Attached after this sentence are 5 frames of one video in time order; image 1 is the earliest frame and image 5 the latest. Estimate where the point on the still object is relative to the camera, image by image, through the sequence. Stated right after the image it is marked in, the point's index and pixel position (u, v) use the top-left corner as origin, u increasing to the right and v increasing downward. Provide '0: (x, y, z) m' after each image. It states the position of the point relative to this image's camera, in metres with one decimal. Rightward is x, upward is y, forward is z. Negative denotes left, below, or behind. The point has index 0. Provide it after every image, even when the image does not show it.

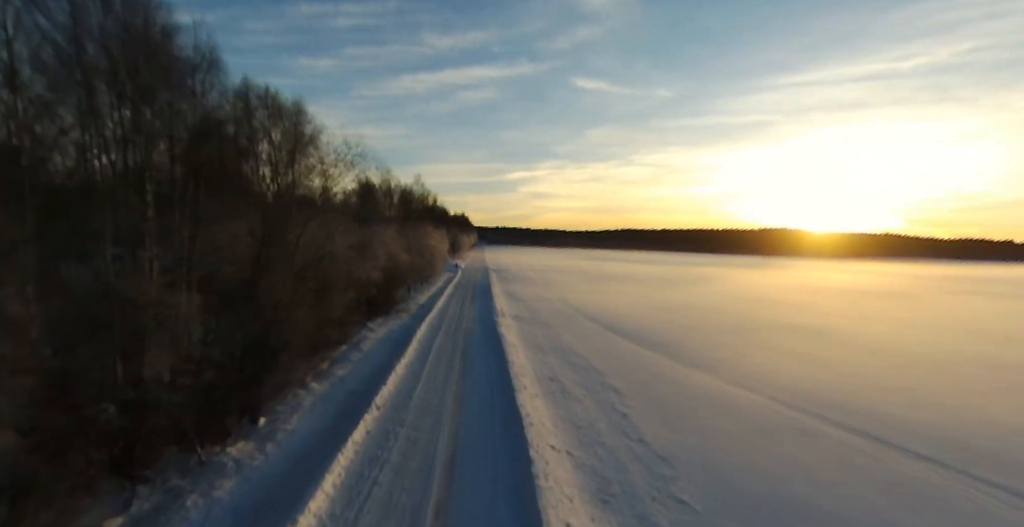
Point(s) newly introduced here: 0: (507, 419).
0: (-0.1, -2.8, +7.9) m
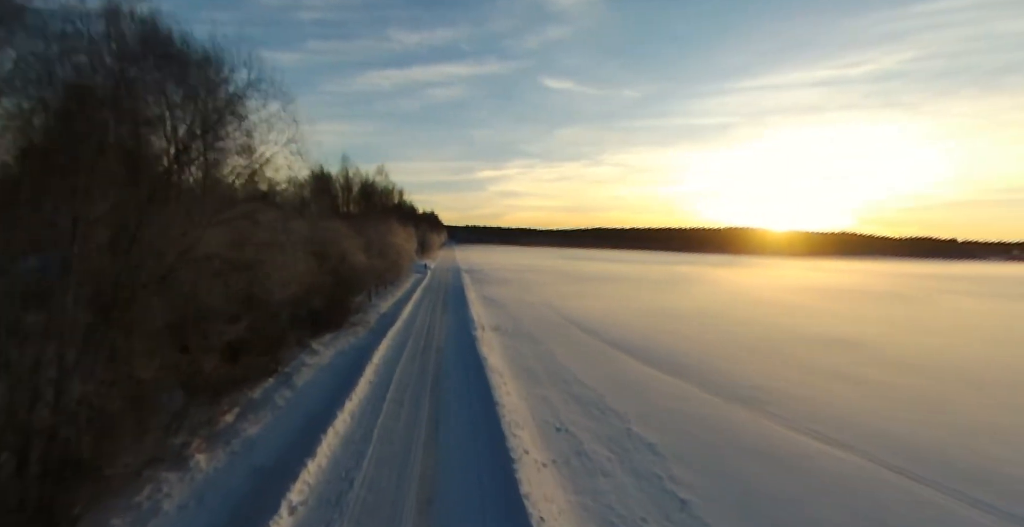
0: (-0.1, -2.9, +5.0) m
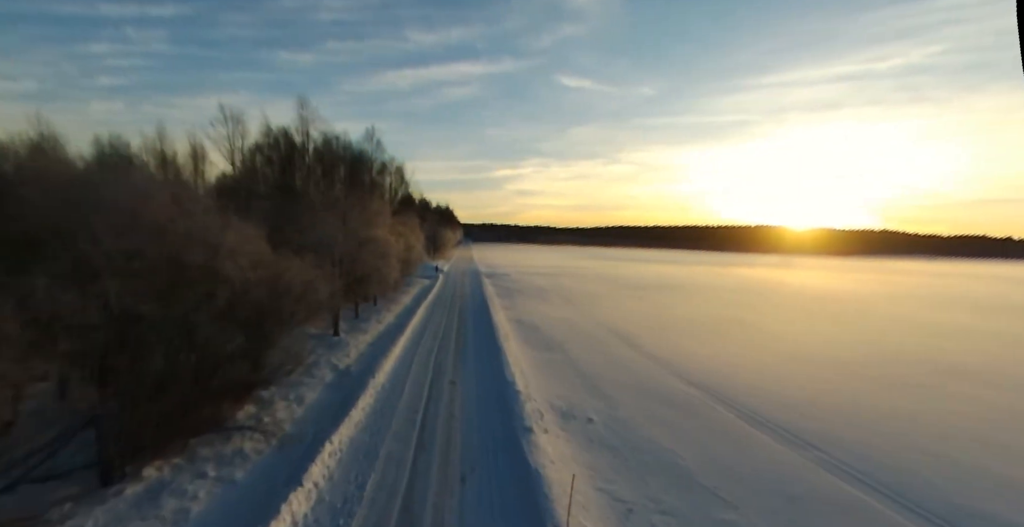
0: (+1.1, -3.2, -3.7) m
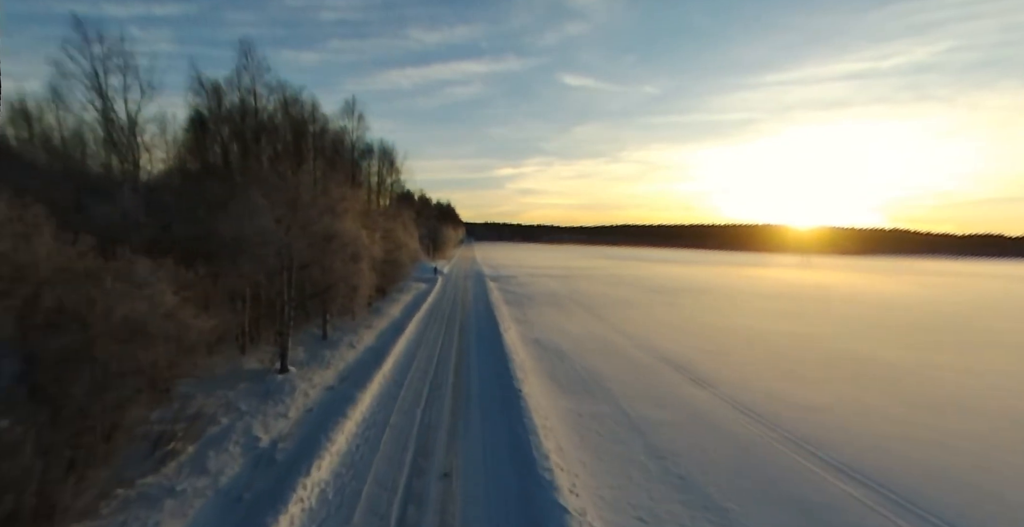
0: (+1.4, -3.3, -7.6) m
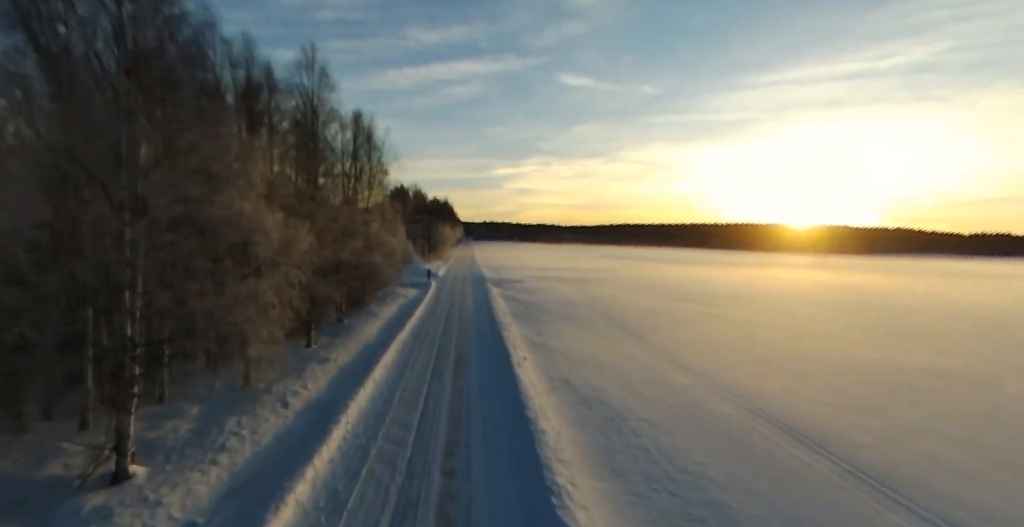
0: (+1.9, -3.5, -12.0) m
